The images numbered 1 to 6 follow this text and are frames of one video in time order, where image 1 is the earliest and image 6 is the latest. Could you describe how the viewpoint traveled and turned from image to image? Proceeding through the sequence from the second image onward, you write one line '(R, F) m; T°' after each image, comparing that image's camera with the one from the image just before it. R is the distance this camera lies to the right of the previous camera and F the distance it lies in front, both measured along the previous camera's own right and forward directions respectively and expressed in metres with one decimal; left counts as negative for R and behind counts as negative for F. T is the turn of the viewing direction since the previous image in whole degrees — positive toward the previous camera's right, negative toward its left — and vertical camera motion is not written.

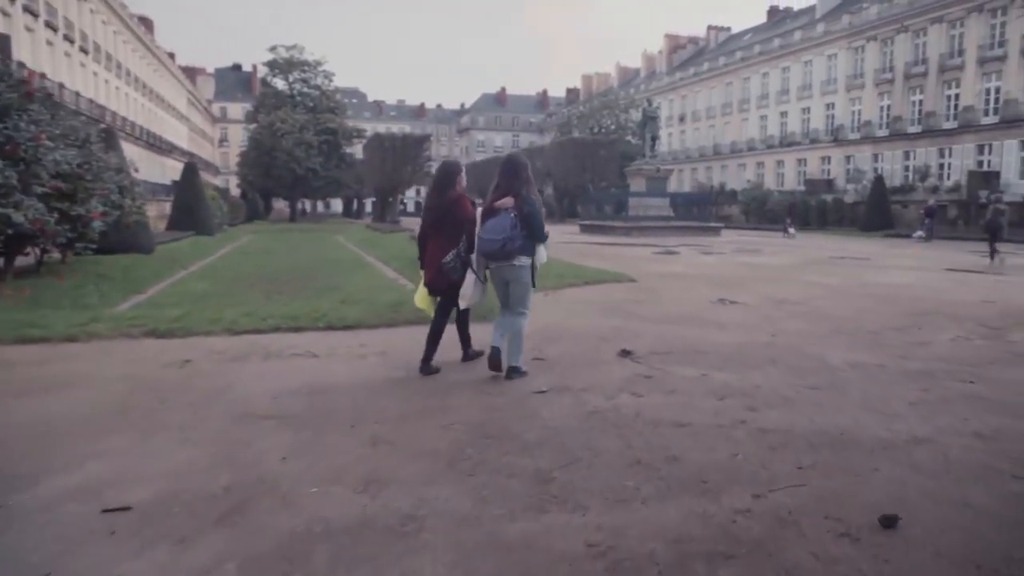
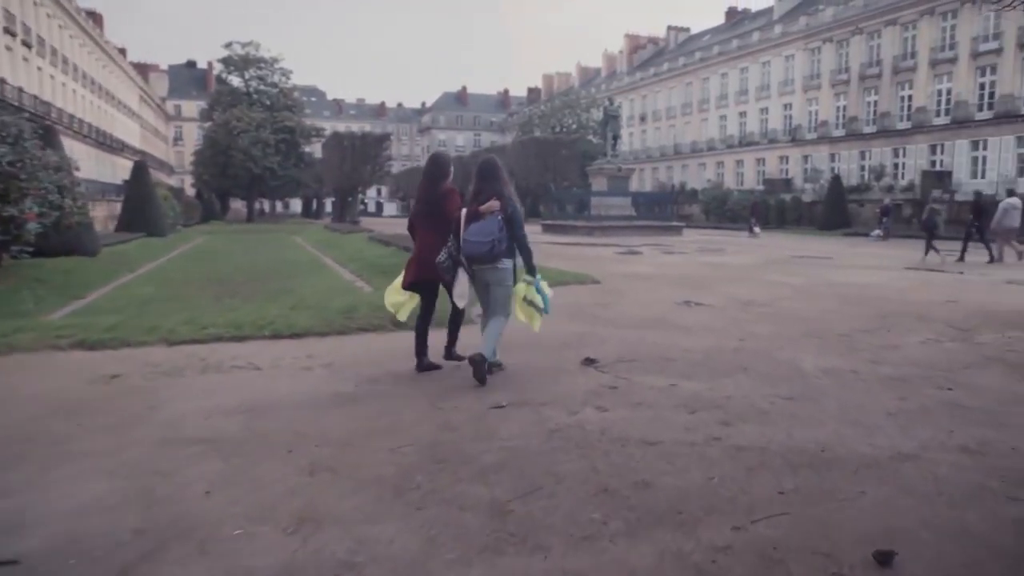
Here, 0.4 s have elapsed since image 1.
(+0.1, +0.4) m; +3°
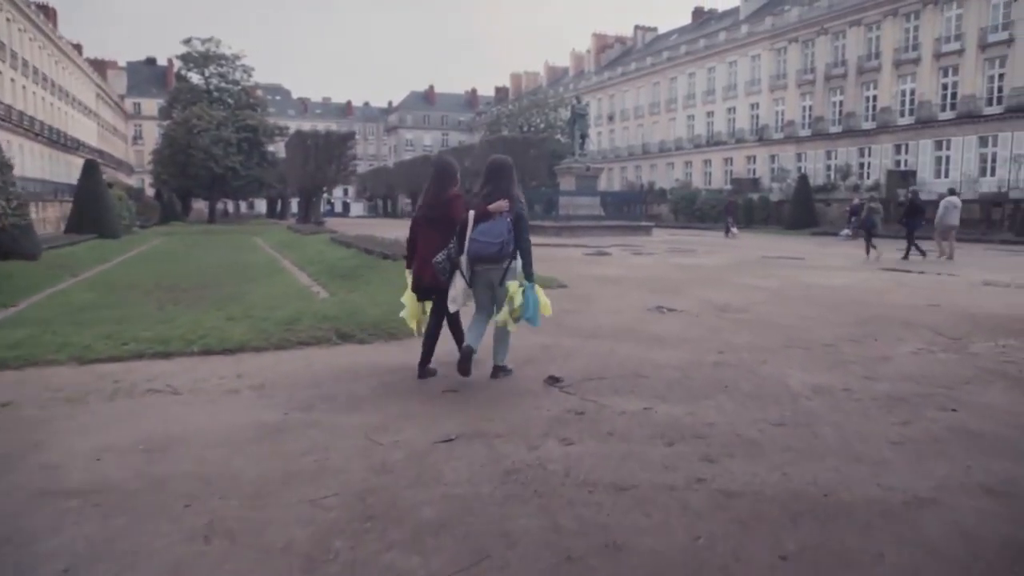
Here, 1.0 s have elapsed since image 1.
(+0.1, +0.7) m; +2°
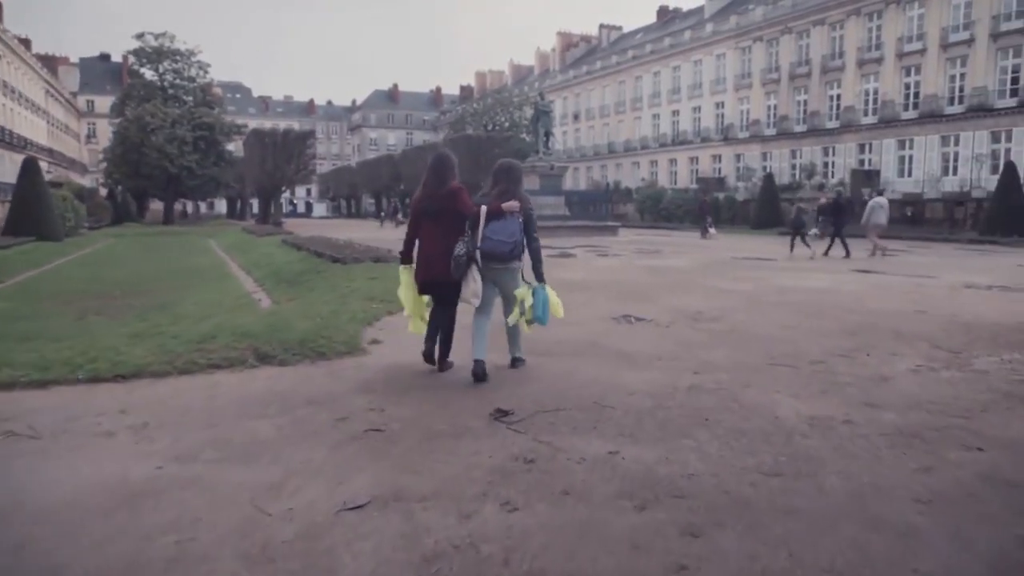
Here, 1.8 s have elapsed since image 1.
(+0.2, +1.0) m; +2°
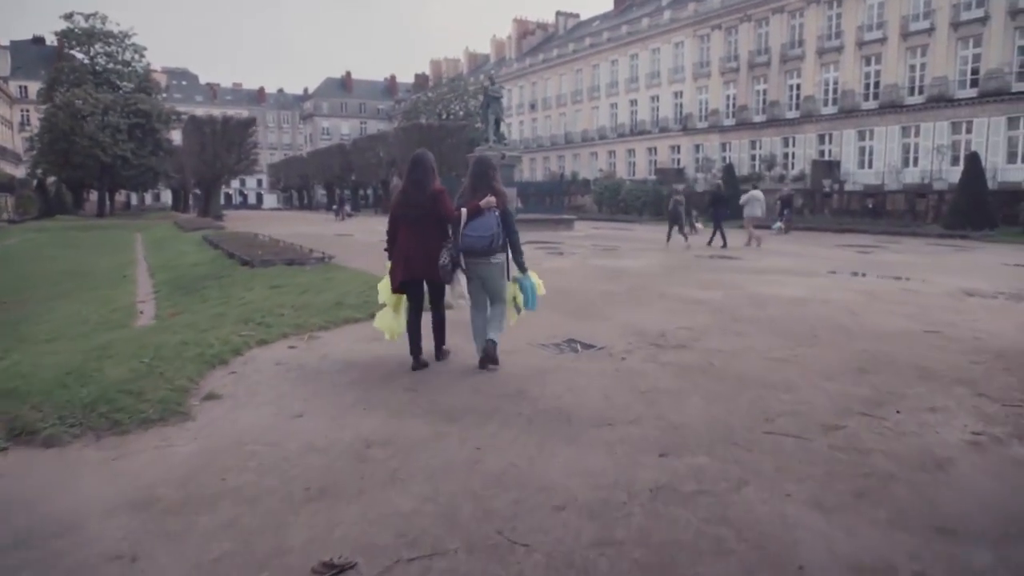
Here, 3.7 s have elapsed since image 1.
(+0.4, +2.1) m; +3°
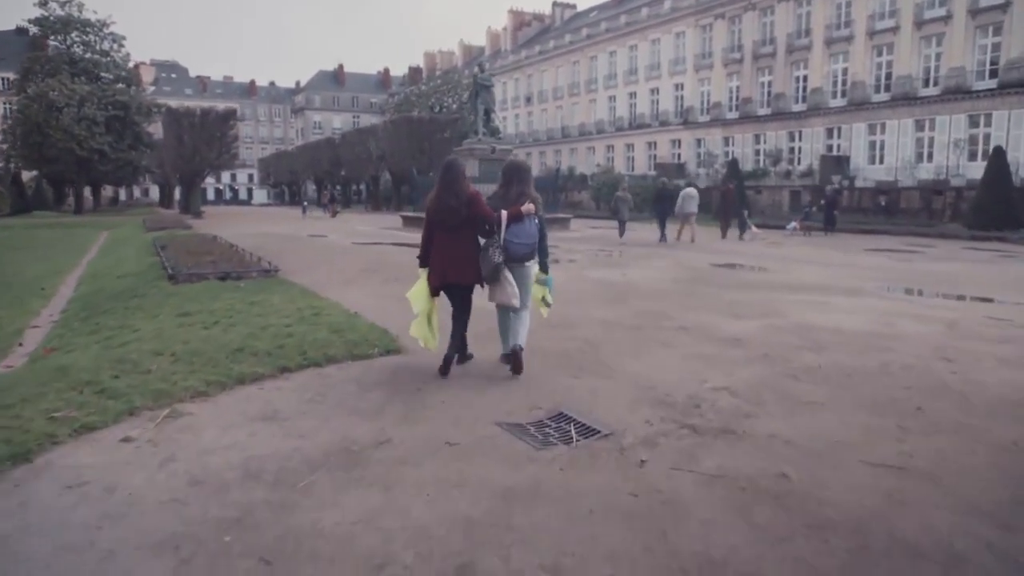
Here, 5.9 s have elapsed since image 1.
(+0.2, +2.5) m; 0°
